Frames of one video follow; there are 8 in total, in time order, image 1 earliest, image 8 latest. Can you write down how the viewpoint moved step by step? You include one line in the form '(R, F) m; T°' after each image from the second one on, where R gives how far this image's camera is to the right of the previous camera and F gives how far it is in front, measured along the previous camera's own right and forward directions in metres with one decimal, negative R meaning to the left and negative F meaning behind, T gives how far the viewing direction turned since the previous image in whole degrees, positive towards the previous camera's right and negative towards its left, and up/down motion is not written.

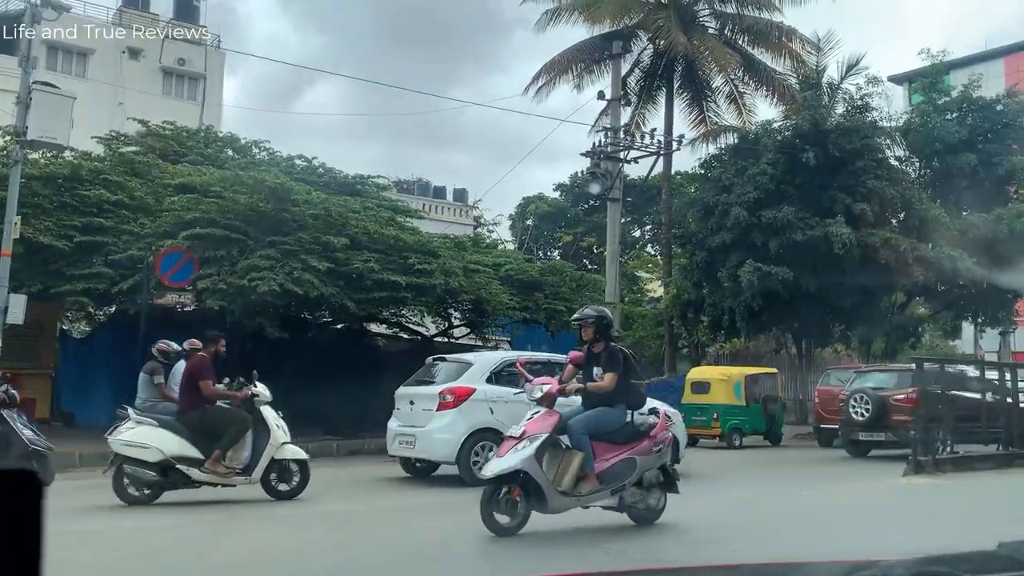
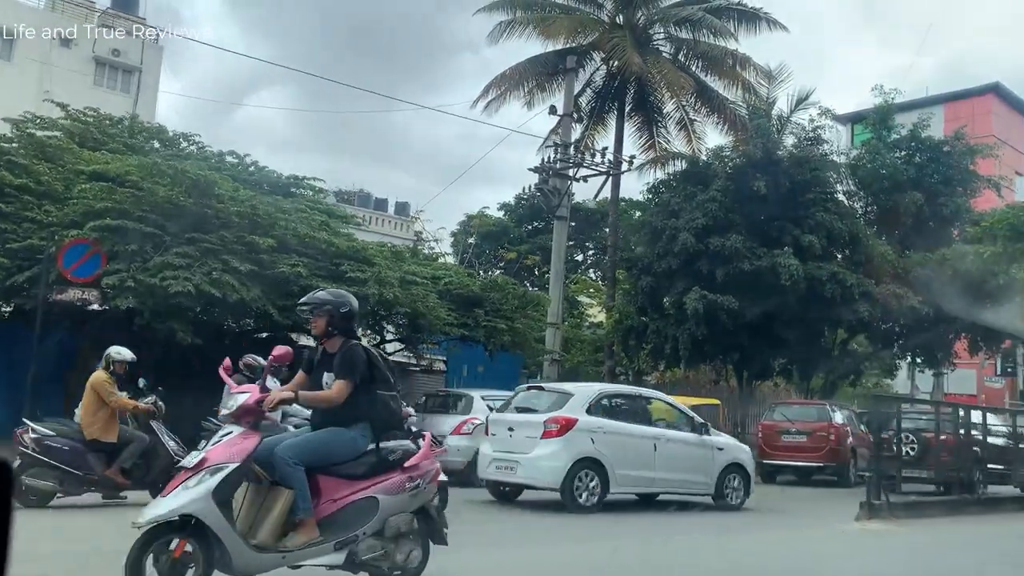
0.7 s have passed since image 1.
(0.0, +0.9) m; +4°
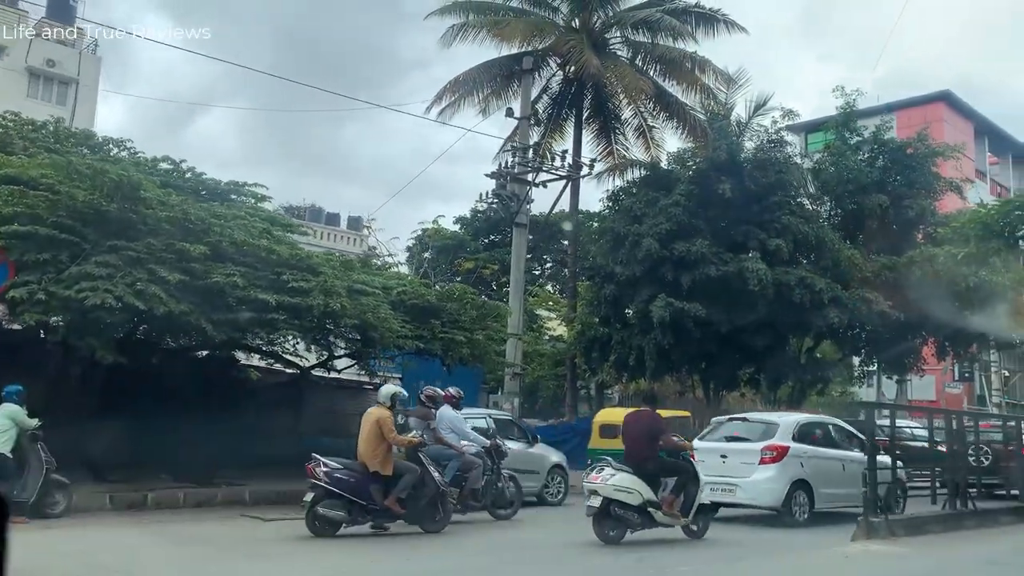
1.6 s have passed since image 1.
(0.0, +1.0) m; +3°
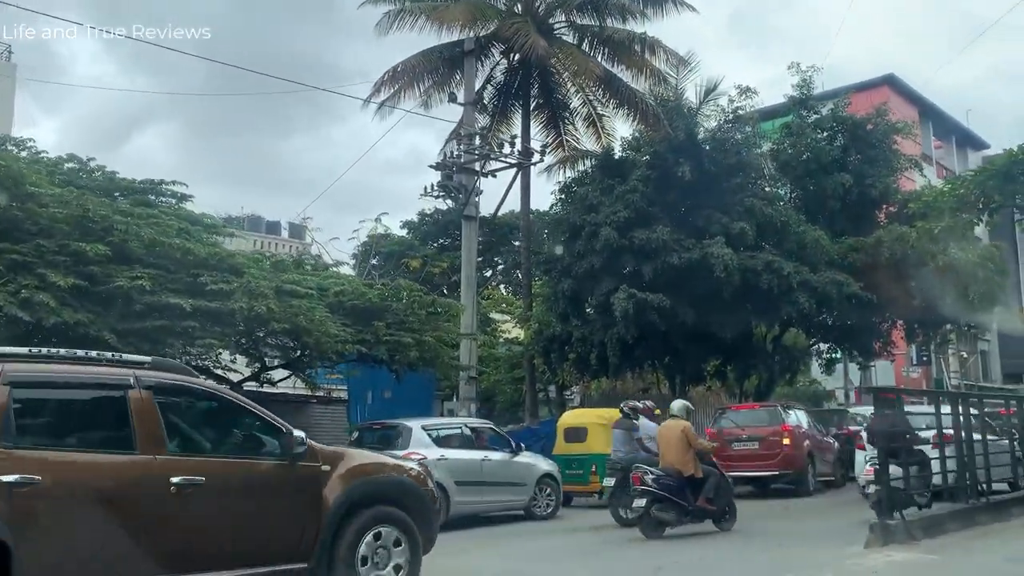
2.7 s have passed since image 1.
(0.0, +1.4) m; +3°
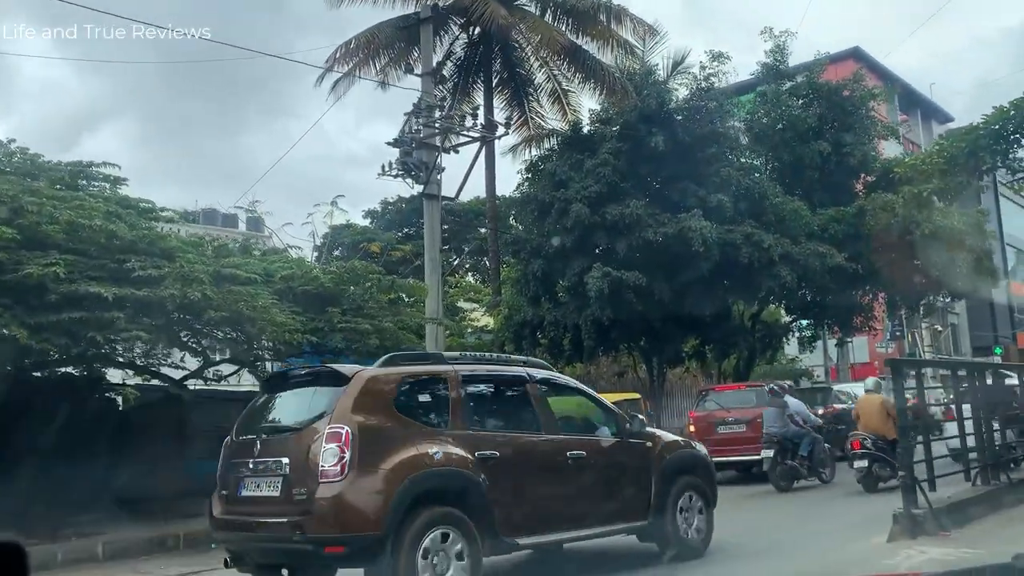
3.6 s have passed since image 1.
(0.0, +1.1) m; +2°
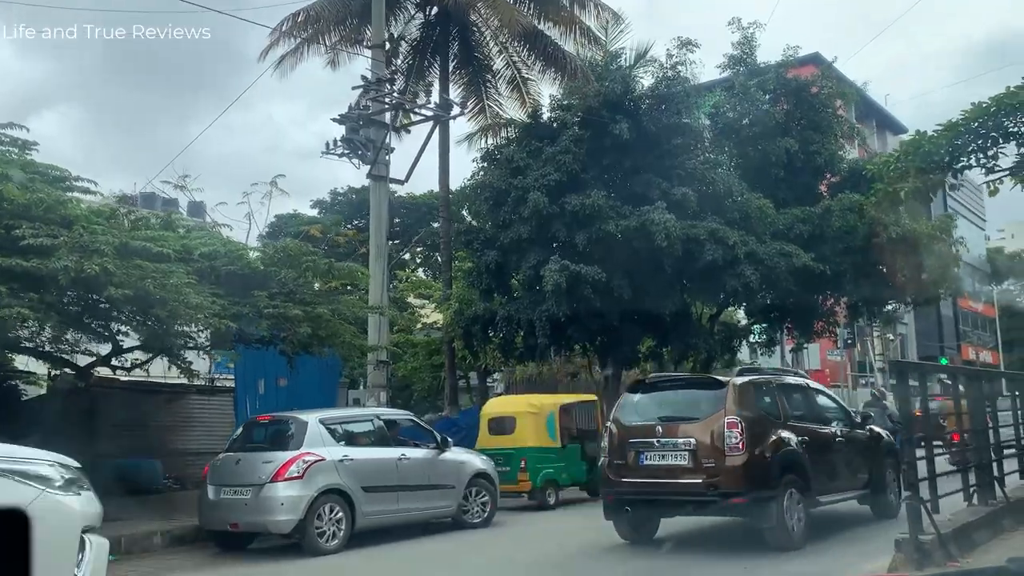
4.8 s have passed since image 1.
(0.0, +1.1) m; +3°
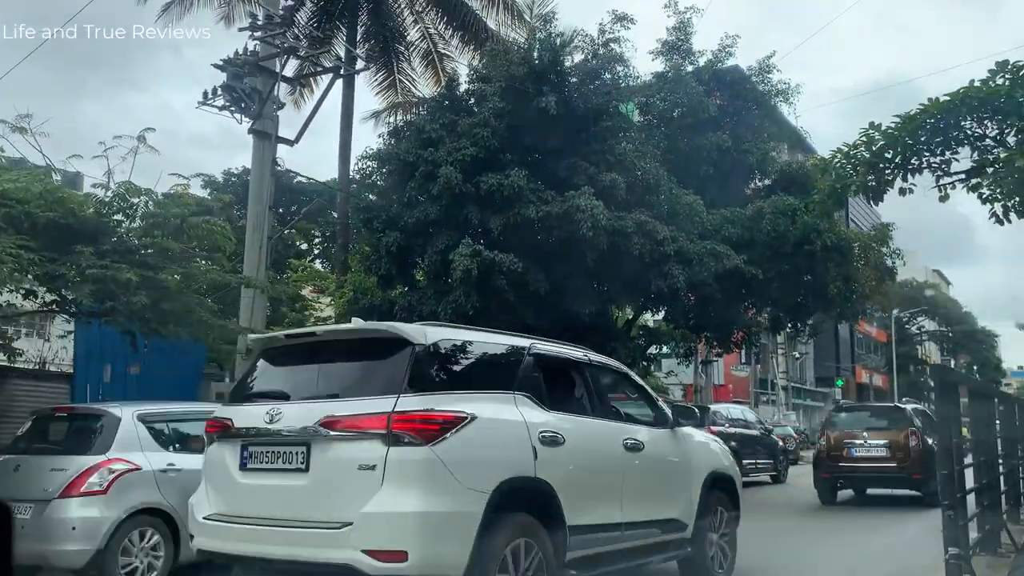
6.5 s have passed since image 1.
(0.0, +2.0) m; +6°
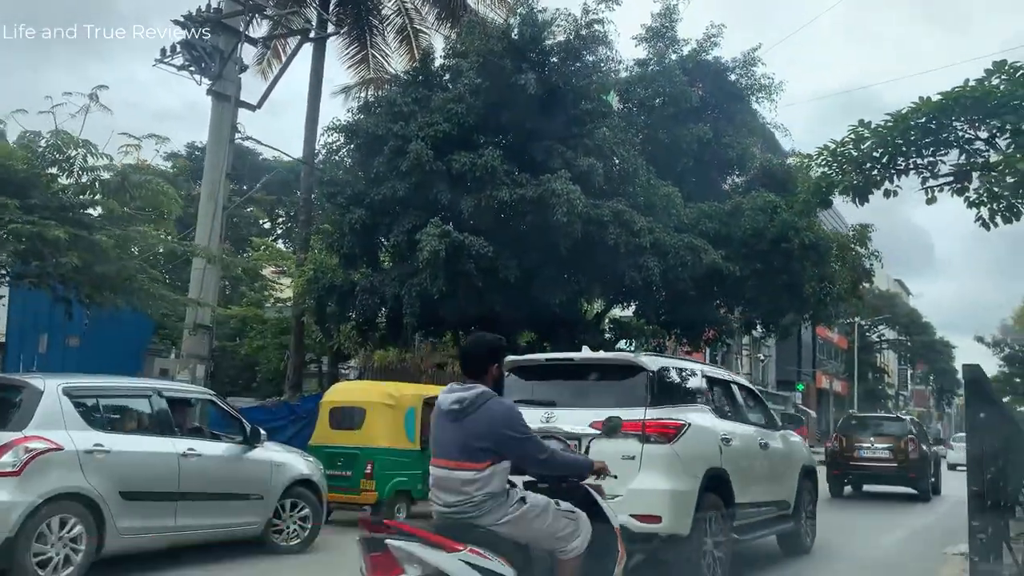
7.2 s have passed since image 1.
(-0.1, +0.7) m; +2°
